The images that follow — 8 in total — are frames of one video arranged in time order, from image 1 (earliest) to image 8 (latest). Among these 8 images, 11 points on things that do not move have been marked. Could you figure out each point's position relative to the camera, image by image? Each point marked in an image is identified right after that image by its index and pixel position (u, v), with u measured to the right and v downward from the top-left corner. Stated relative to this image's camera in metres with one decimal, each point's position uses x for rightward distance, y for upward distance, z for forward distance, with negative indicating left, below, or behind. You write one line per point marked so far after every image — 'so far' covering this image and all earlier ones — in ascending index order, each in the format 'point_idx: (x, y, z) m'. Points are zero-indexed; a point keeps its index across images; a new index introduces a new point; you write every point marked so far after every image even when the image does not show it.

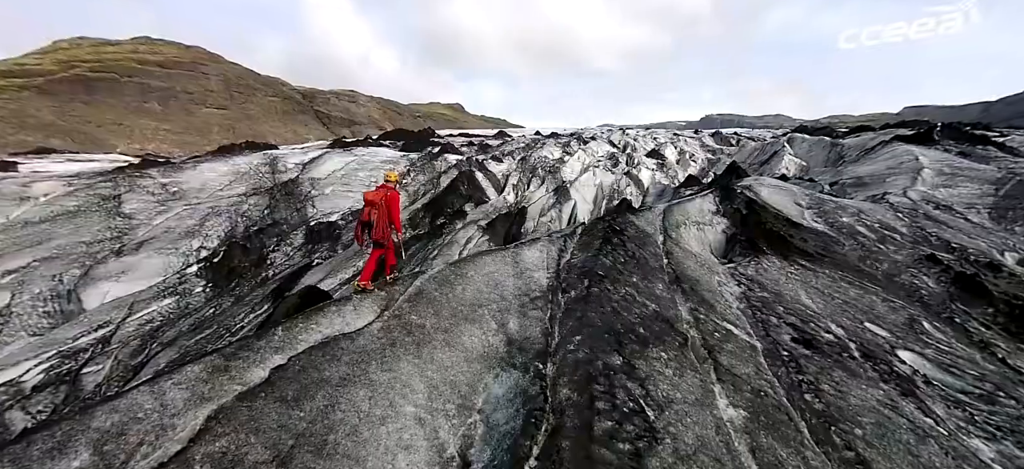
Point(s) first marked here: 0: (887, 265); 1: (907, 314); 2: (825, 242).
0: (+9.2, -0.8, +9.2) m
1: (+7.7, -1.6, +7.2) m
2: (+8.4, -0.2, +10.1) m
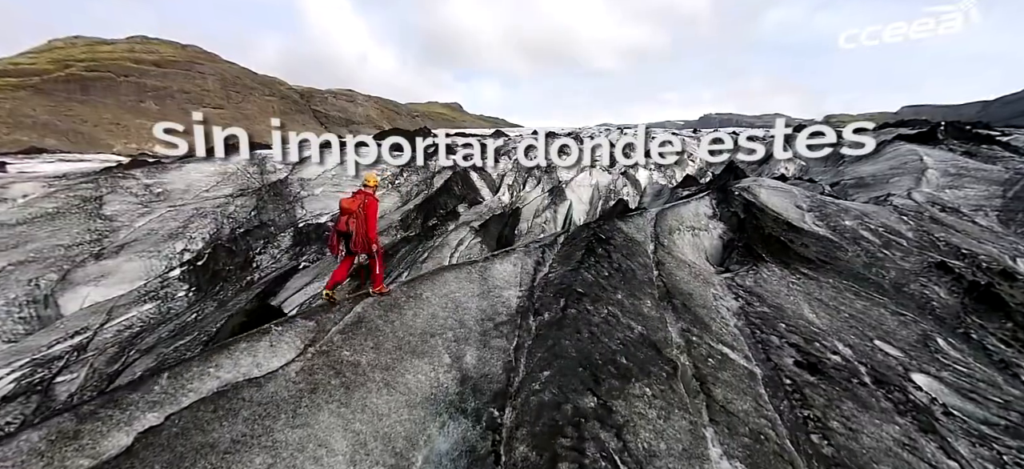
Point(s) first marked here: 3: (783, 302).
0: (+8.8, -0.9, +8.6) m
1: (+7.3, -1.7, +6.7) m
2: (+8.0, -0.3, +9.5) m
3: (+4.9, -1.2, +6.7) m
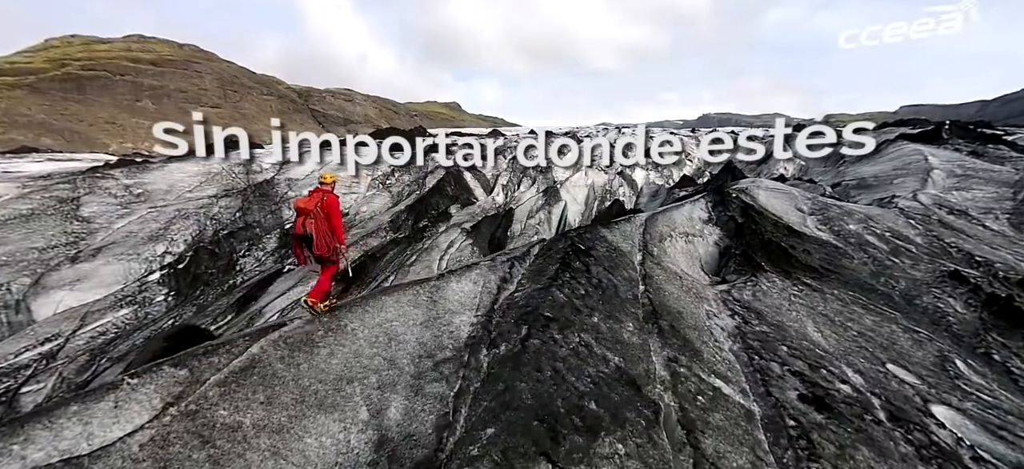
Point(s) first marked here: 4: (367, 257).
0: (+8.3, -1.1, +7.9) m
1: (+6.8, -1.9, +6.0) m
2: (+7.5, -0.5, +8.8) m
3: (+4.4, -1.4, +6.0) m
4: (-6.3, -0.9, +17.1) m
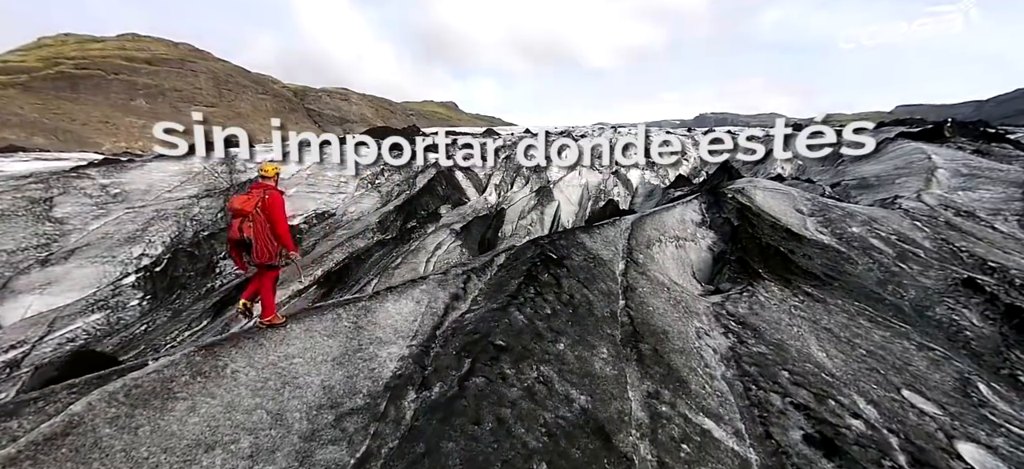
0: (+7.8, -1.1, +7.2) m
1: (+6.3, -1.9, +5.3) m
2: (+7.0, -0.6, +8.1) m
3: (+3.9, -1.5, +5.4) m
4: (-6.9, -1.0, +16.4) m
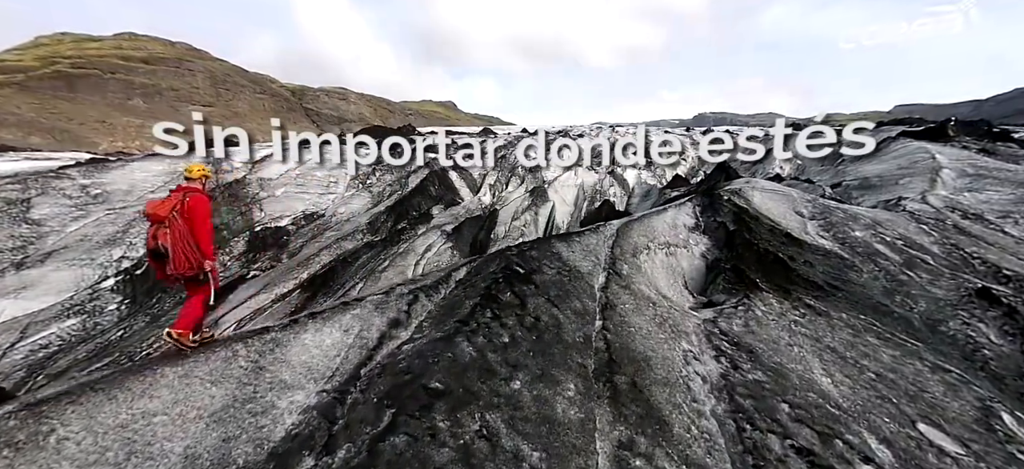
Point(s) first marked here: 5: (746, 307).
0: (+7.4, -1.3, +6.6) m
1: (+5.8, -2.1, +4.7) m
2: (+6.6, -0.7, +7.5) m
3: (+3.5, -1.6, +4.8) m
4: (-7.3, -1.1, +15.8) m
5: (+3.8, -1.1, +6.0) m
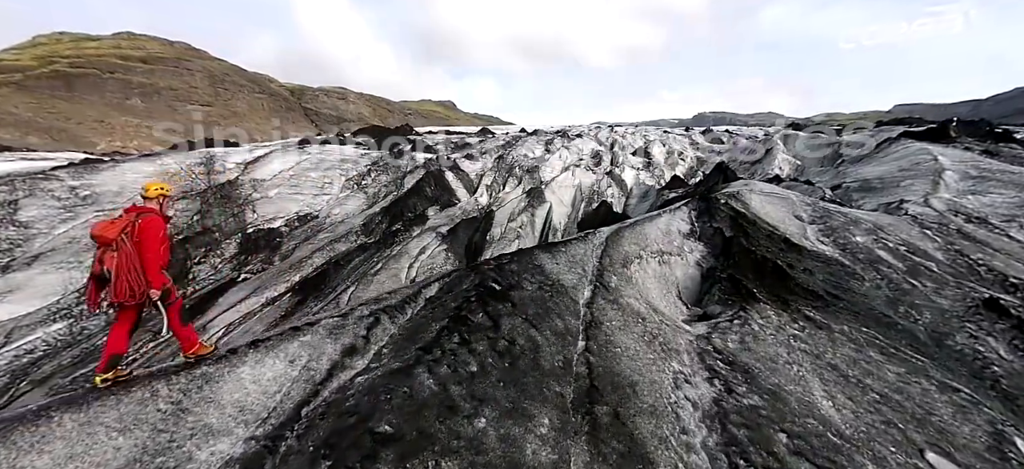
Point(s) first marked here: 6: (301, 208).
0: (+7.1, -1.4, +6.3) m
1: (+5.6, -2.2, +4.4) m
2: (+6.3, -0.8, +7.2) m
3: (+3.2, -1.8, +4.4) m
4: (-7.6, -1.3, +15.4) m
5: (+3.5, -1.3, +5.6) m
6: (-11.3, +1.4, +19.9) m
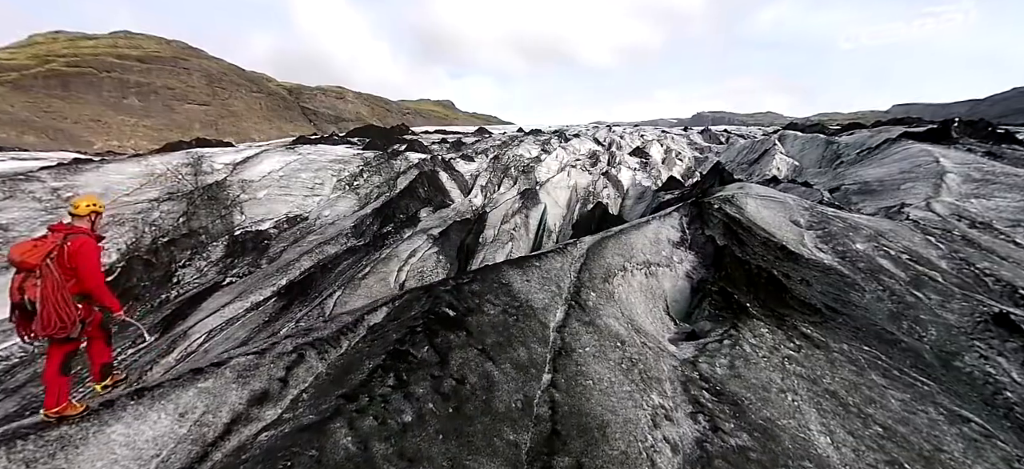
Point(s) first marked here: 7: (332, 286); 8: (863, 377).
0: (+6.7, -1.6, +5.9) m
1: (+5.2, -2.4, +3.9) m
2: (+5.9, -1.0, +6.7) m
3: (+2.8, -1.9, +4.0) m
4: (-8.0, -1.4, +14.9) m
5: (+3.1, -1.5, +5.2) m
6: (-11.7, +1.2, +19.4) m
7: (-7.1, -2.1, +14.1) m
8: (+4.6, -1.9, +4.9) m
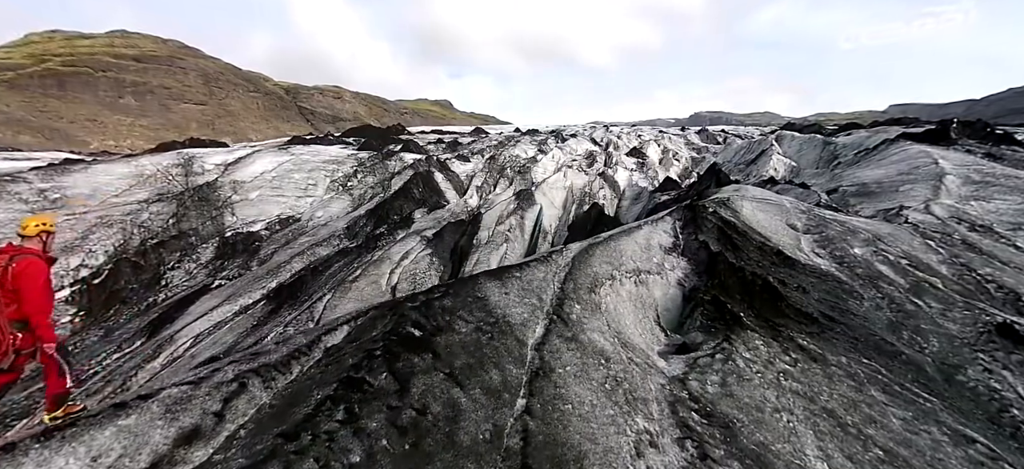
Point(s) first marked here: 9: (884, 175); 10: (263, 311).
0: (+6.4, -1.7, +5.6) m
1: (+4.9, -2.5, +3.7) m
2: (+5.6, -1.1, +6.5) m
3: (+2.6, -2.0, +3.7) m
4: (-8.3, -1.5, +14.6) m
5: (+2.8, -1.6, +4.9) m
6: (-12.0, +1.1, +19.1) m
7: (-7.4, -2.2, +13.8) m
8: (+4.4, -2.0, +4.7) m
9: (+15.0, +2.4, +15.0) m
10: (-8.9, -2.8, +13.0) m
